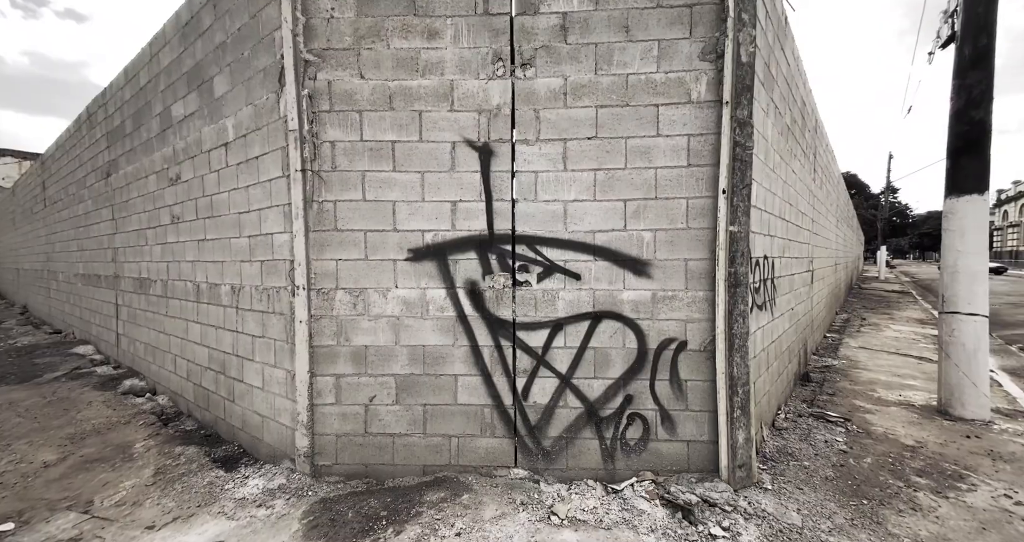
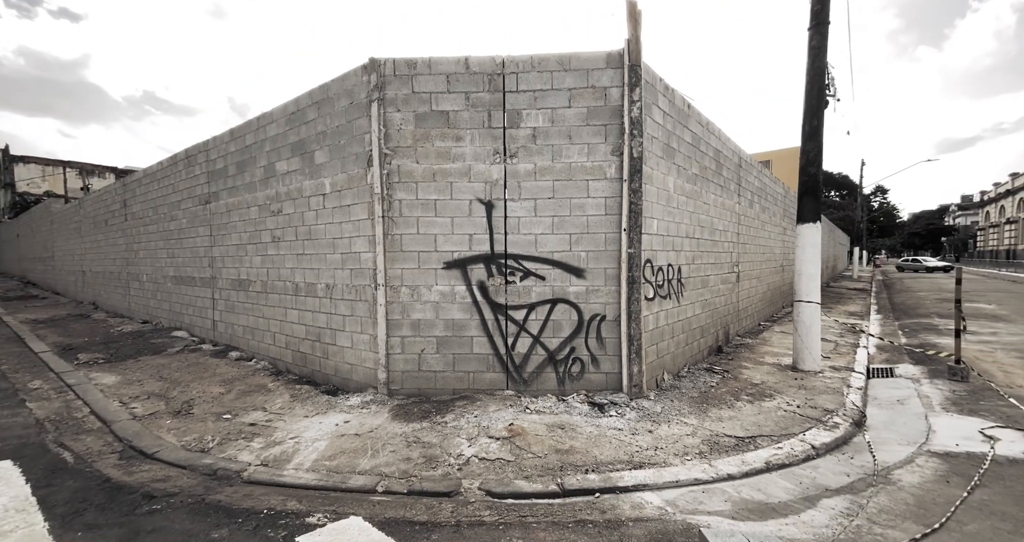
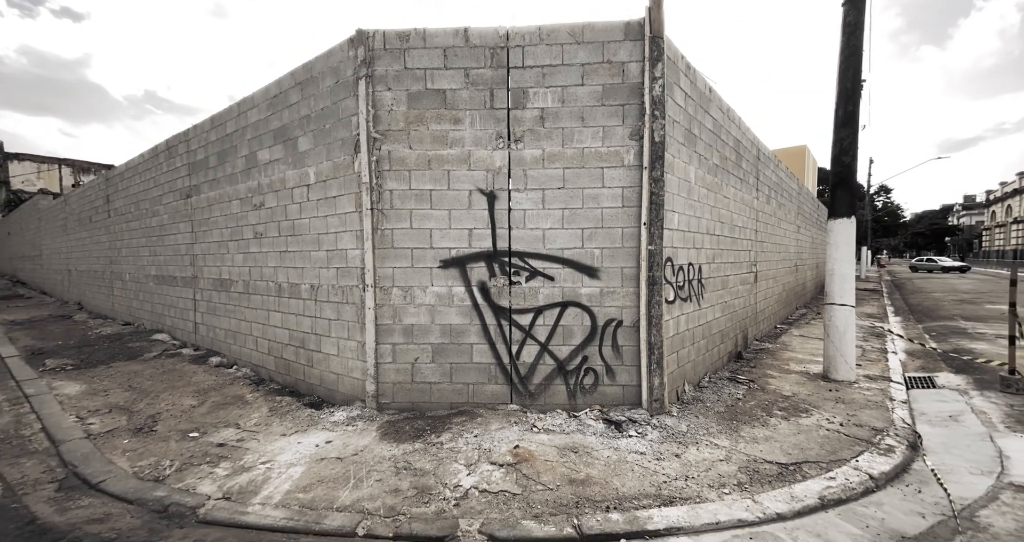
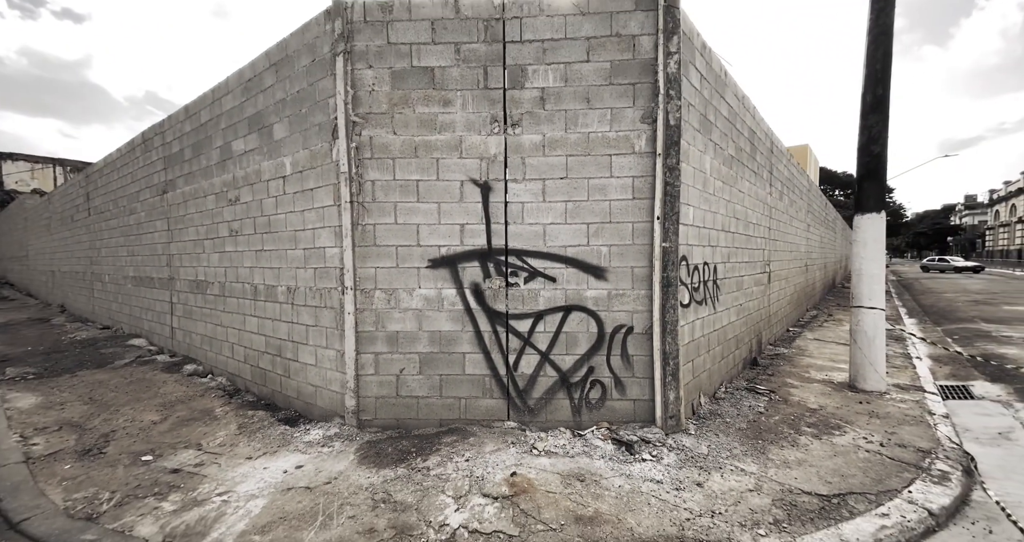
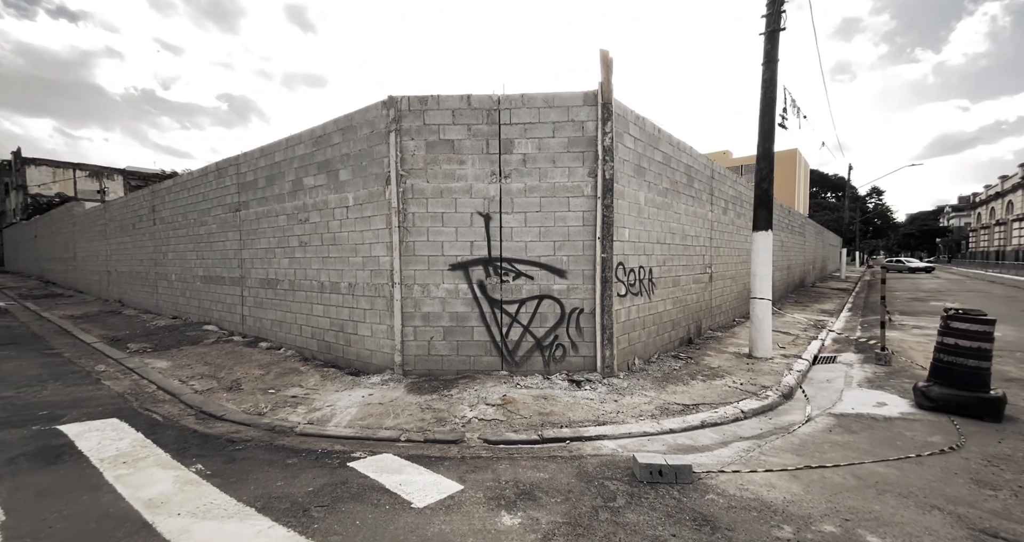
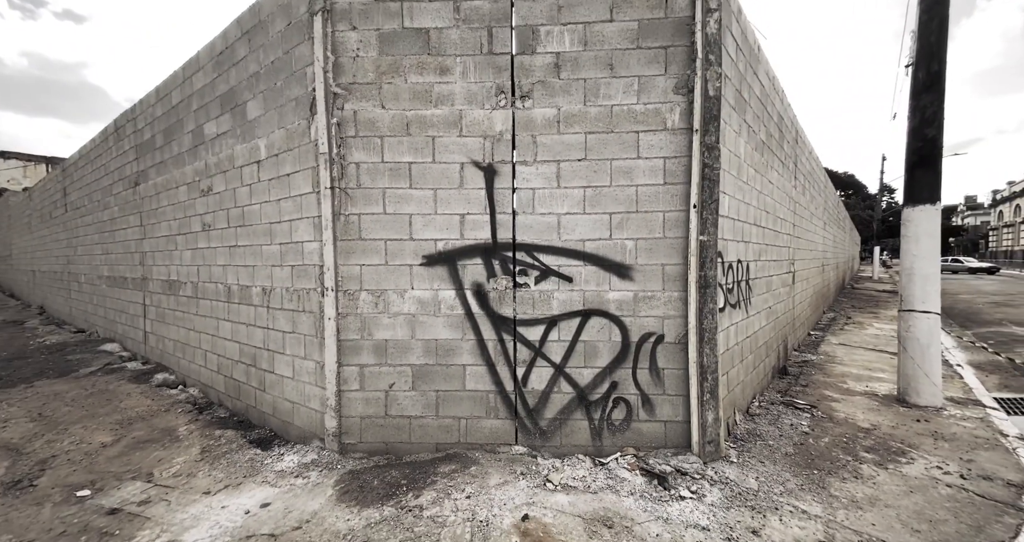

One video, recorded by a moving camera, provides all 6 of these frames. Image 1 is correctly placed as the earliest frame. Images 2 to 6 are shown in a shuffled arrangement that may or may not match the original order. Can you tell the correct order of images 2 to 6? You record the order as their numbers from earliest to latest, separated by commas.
6, 4, 3, 2, 5
